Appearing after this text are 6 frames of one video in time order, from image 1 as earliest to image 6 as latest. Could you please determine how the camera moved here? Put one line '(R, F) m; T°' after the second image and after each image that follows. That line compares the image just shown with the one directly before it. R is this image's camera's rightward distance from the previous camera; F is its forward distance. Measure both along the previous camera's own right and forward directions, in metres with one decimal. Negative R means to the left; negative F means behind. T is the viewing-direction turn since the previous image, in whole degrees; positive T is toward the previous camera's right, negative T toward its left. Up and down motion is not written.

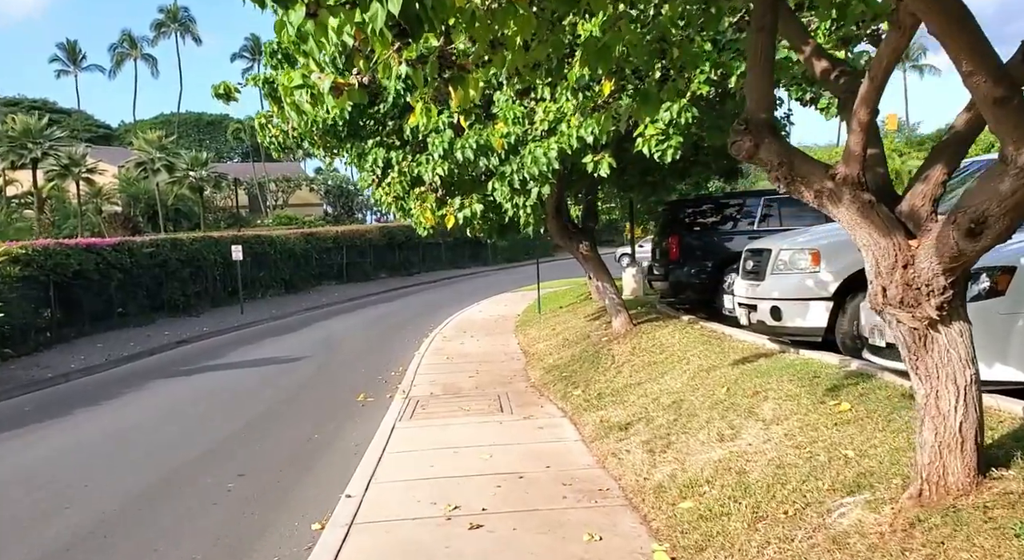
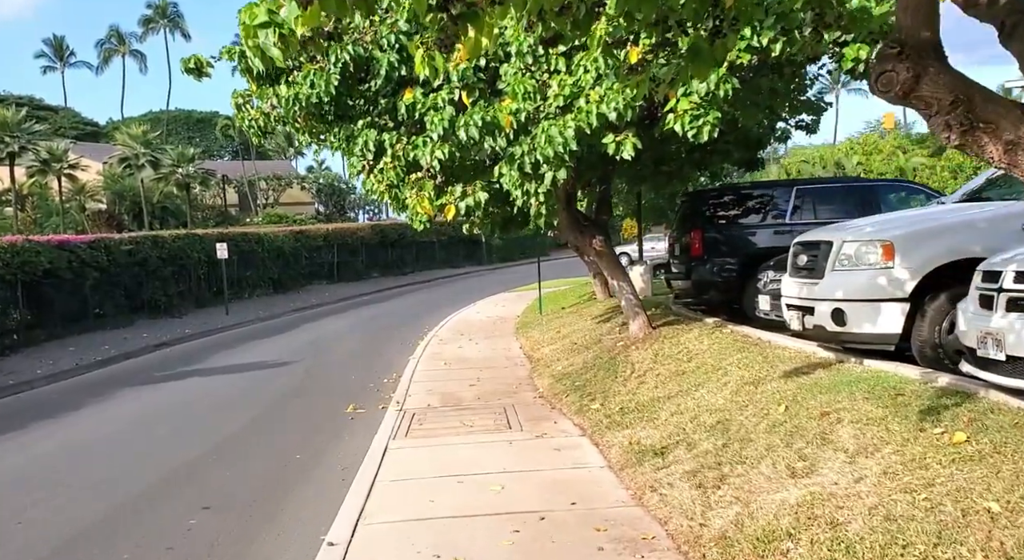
(-0.2, +1.1) m; +1°
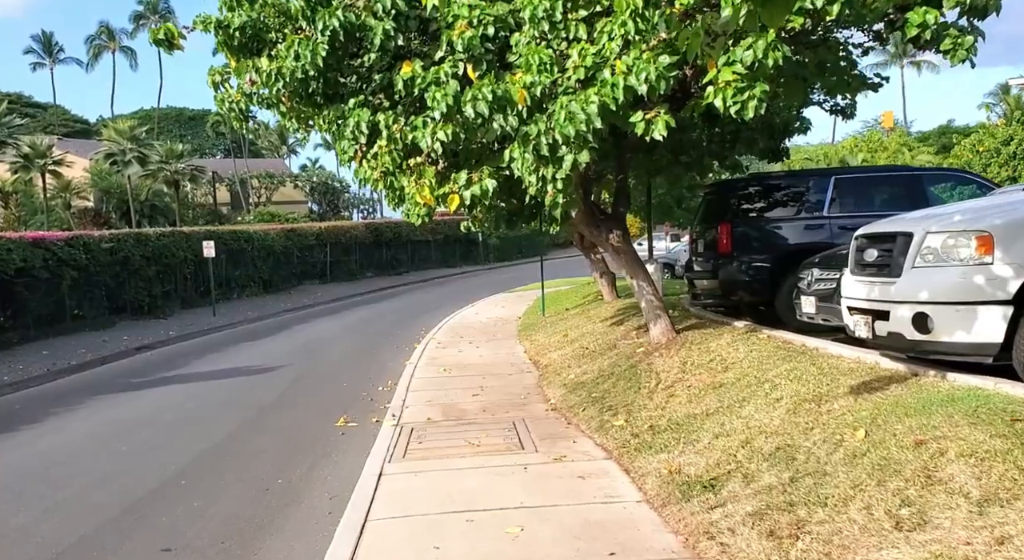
(-0.2, +1.0) m; 0°
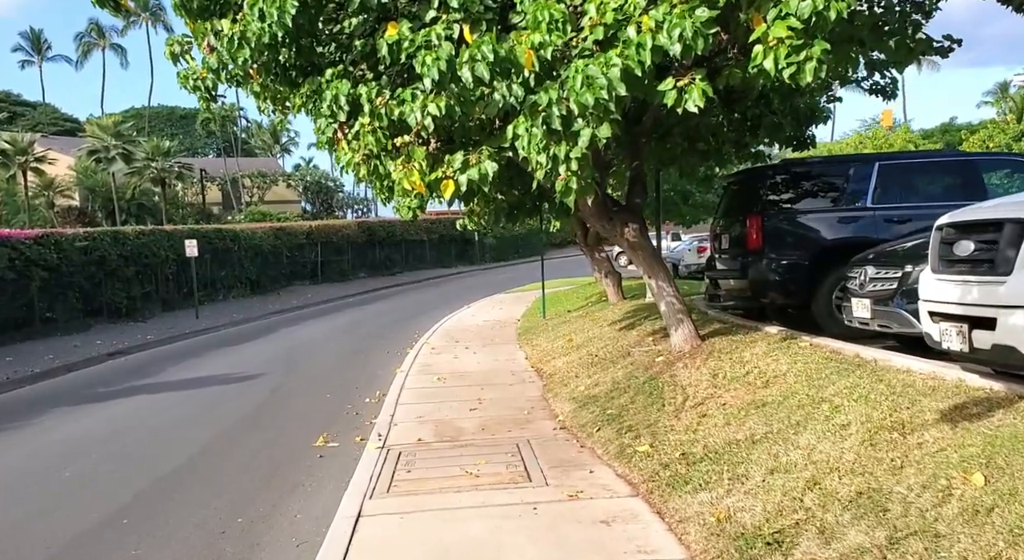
(-0.1, +1.1) m; 0°
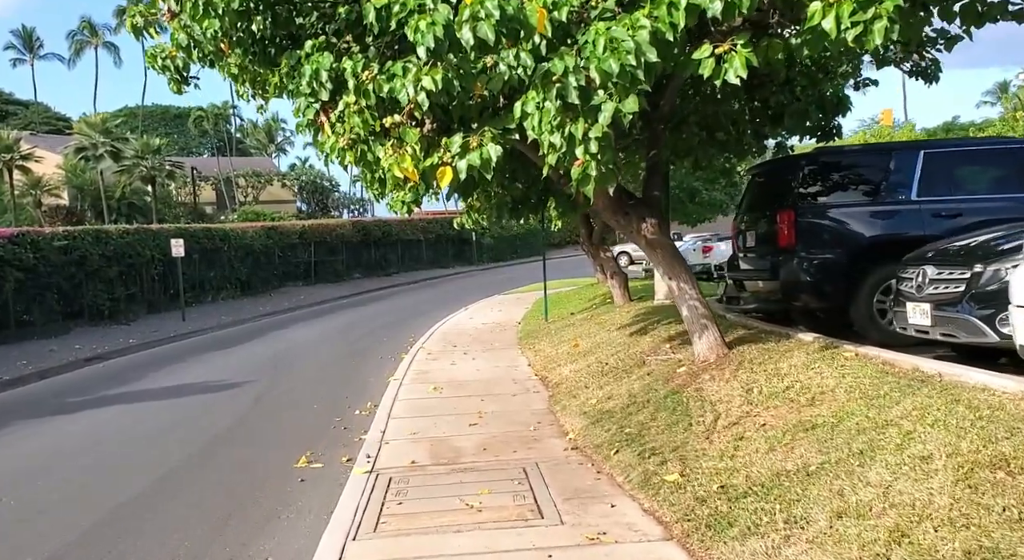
(-0.1, +0.8) m; 0°
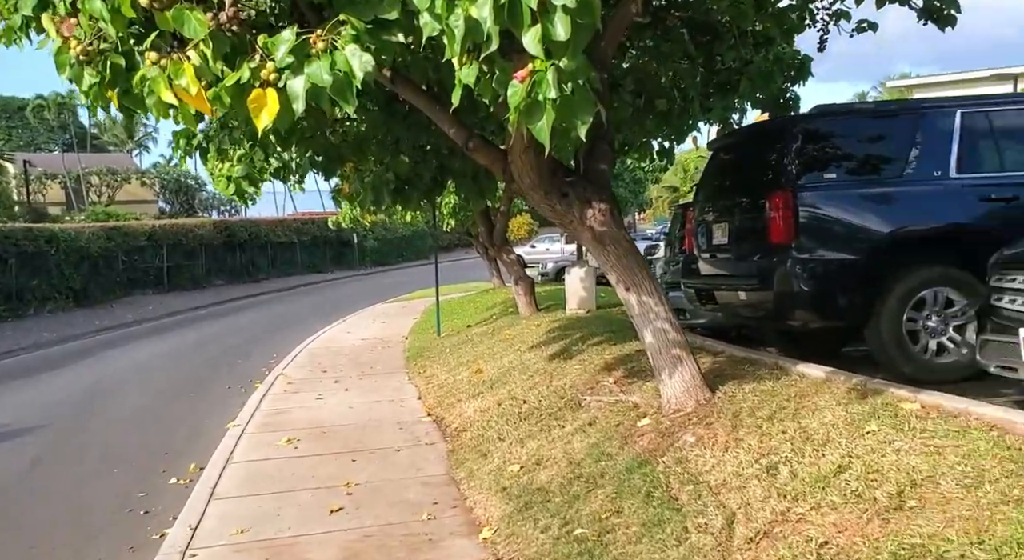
(0.0, +2.4) m; +8°
